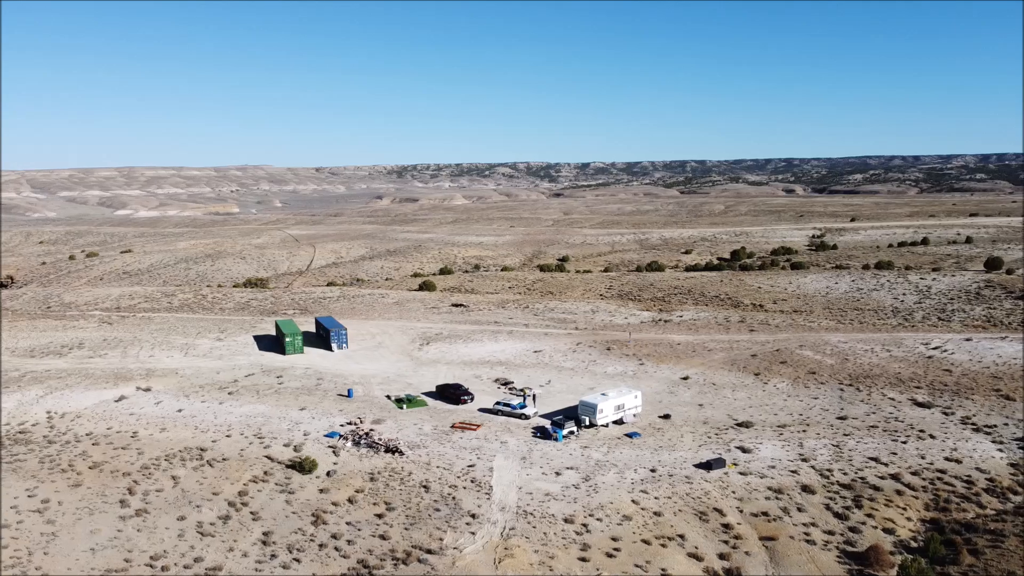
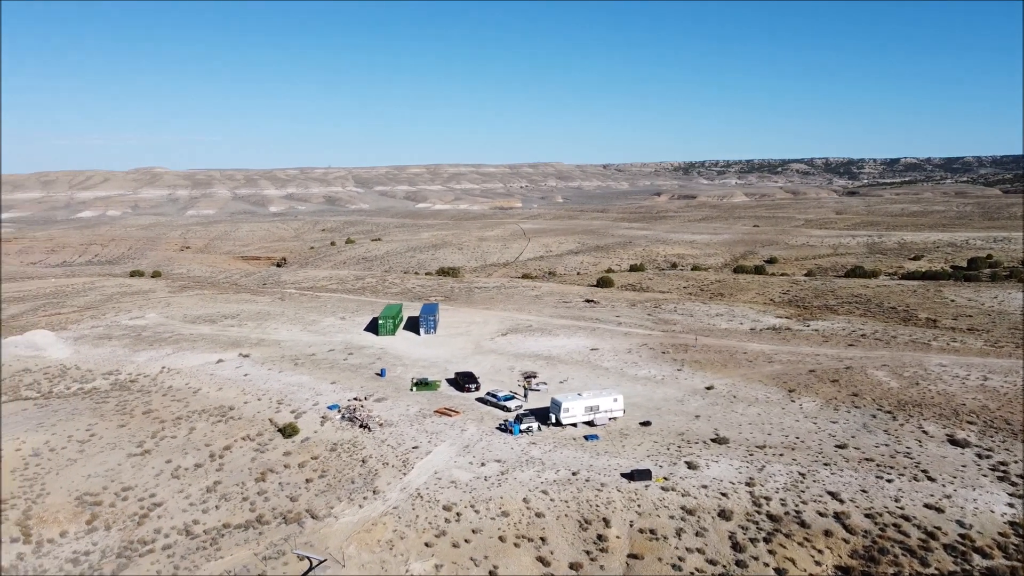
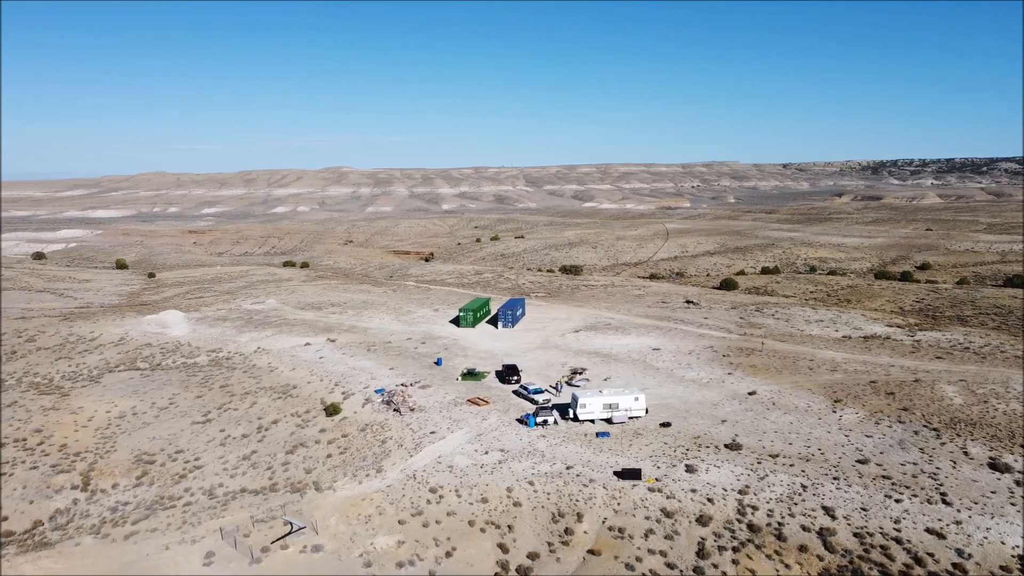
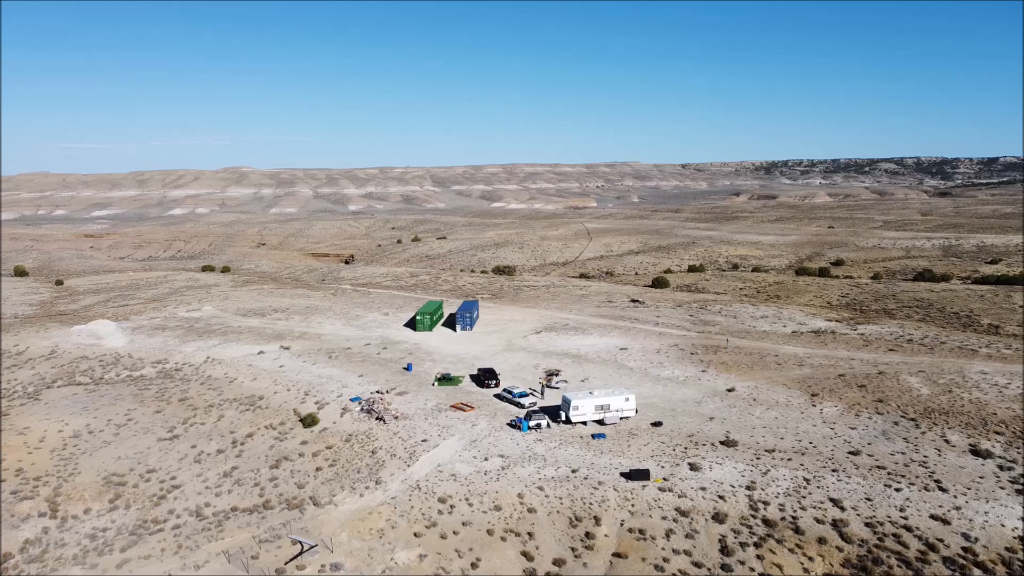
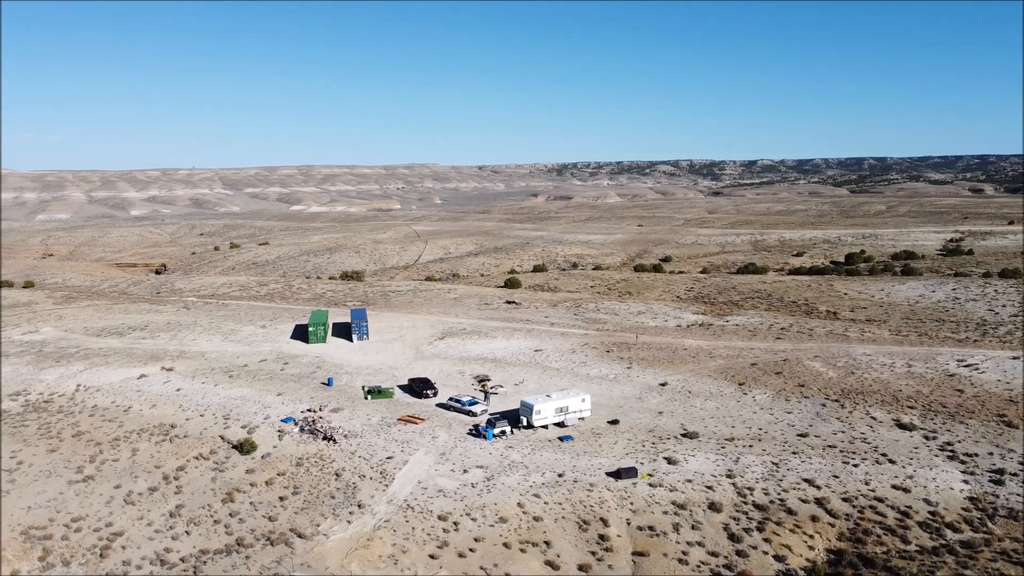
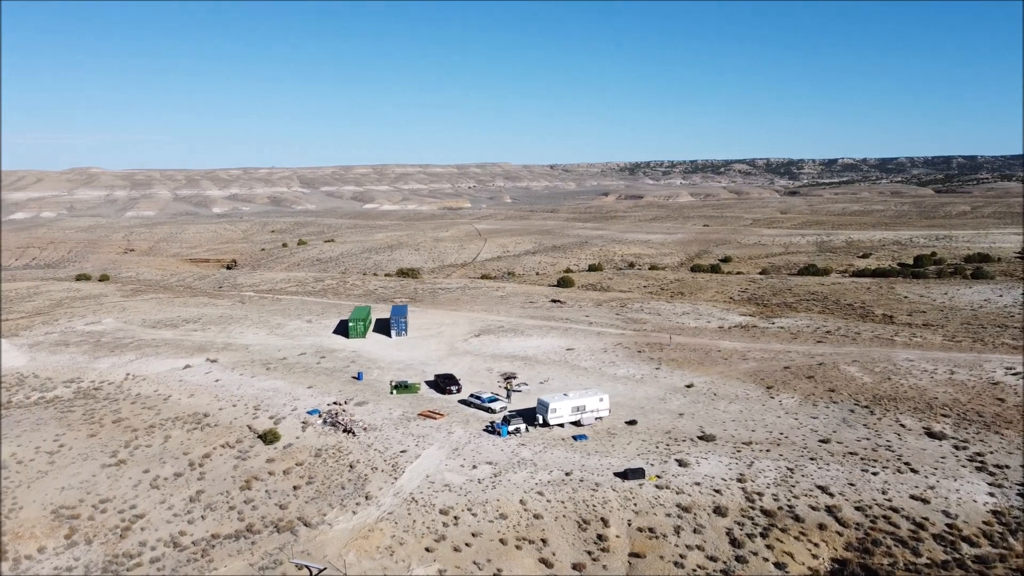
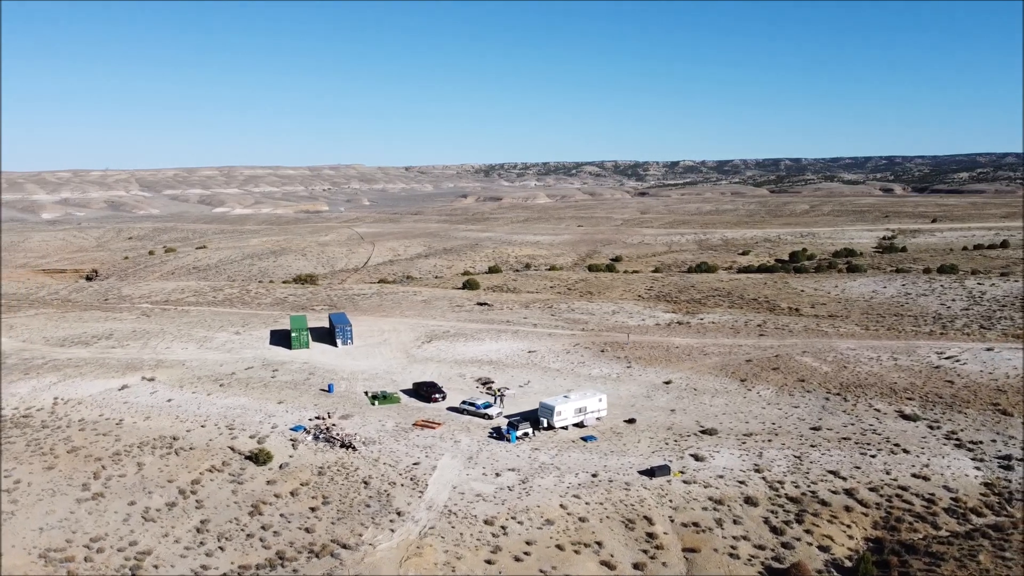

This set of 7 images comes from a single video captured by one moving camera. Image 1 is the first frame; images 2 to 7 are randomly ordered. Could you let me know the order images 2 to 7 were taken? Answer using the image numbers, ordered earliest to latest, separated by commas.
7, 5, 6, 2, 4, 3
